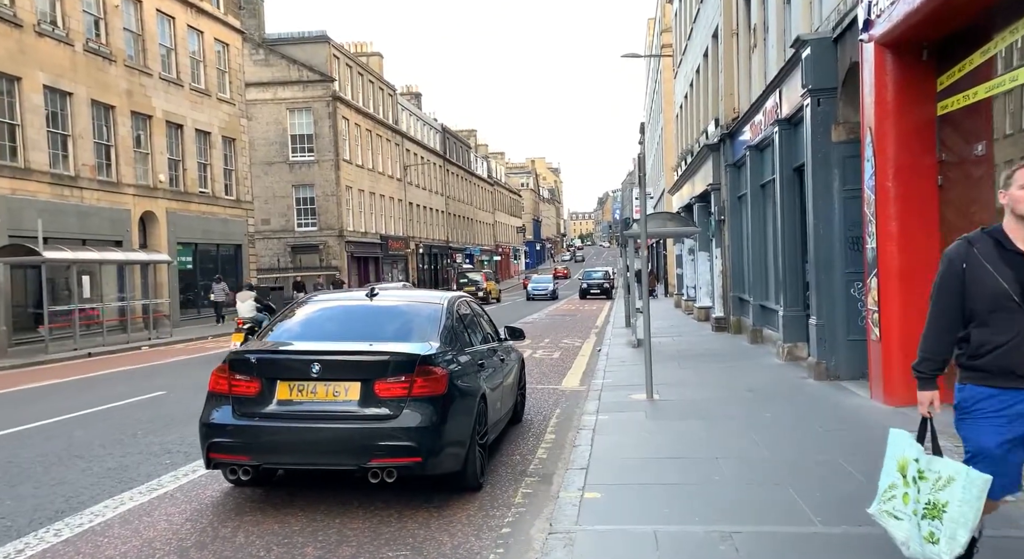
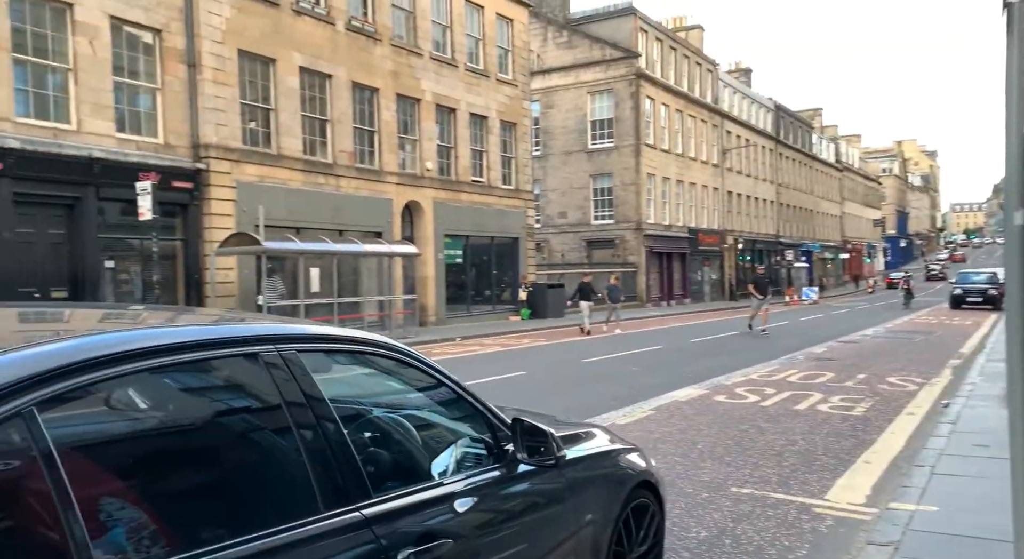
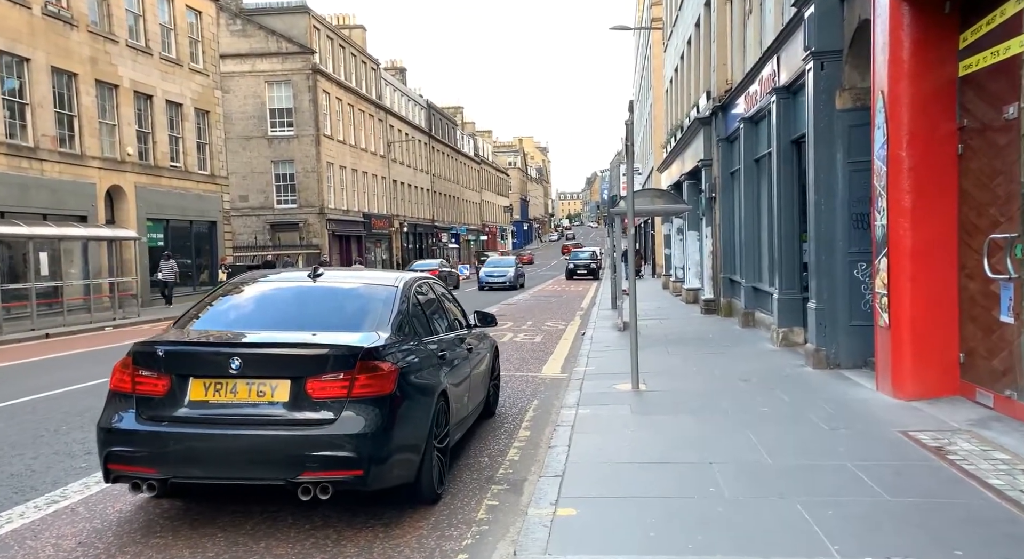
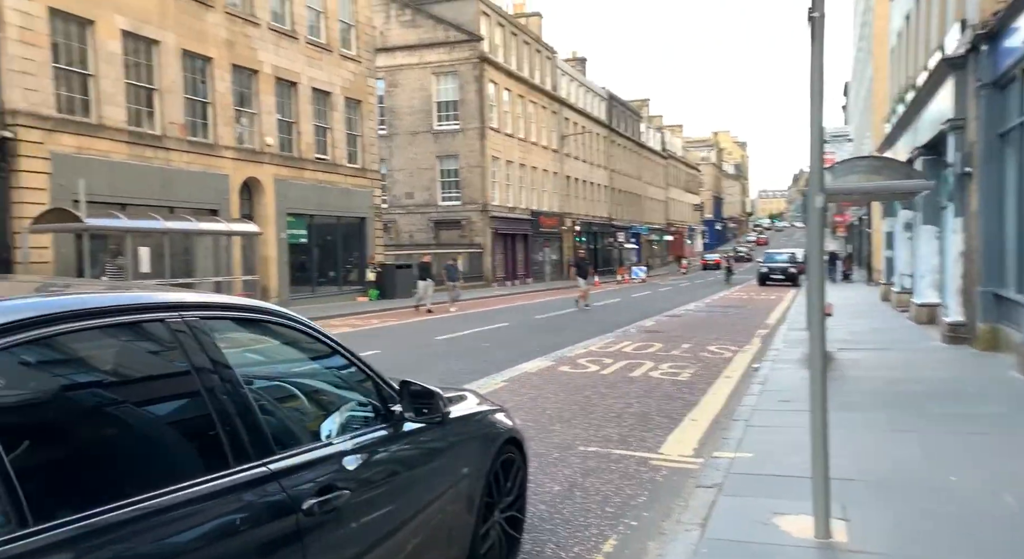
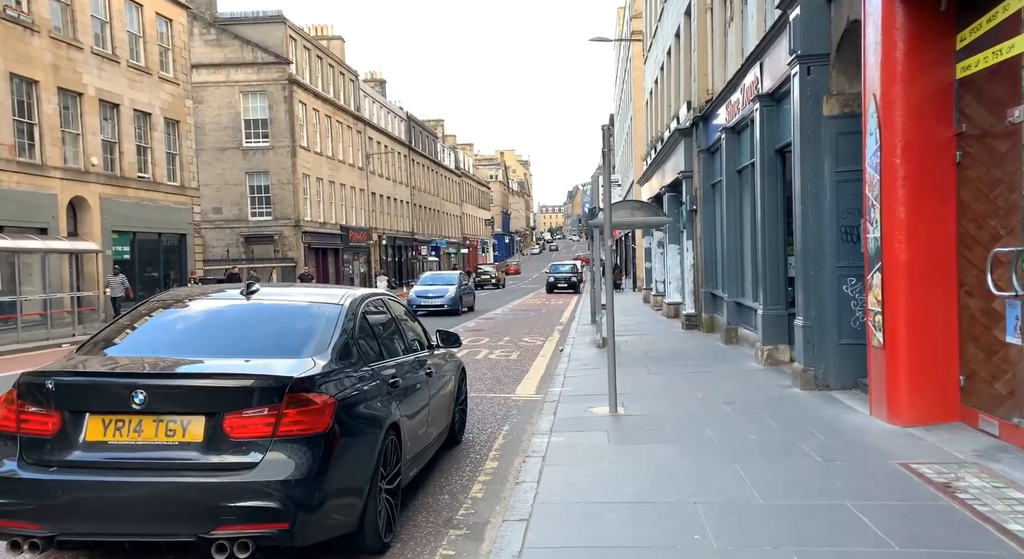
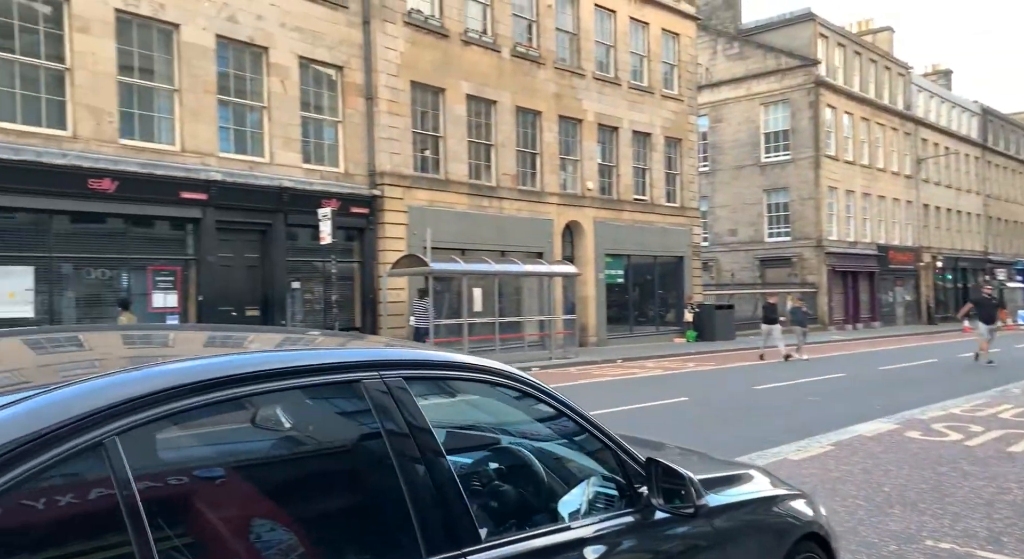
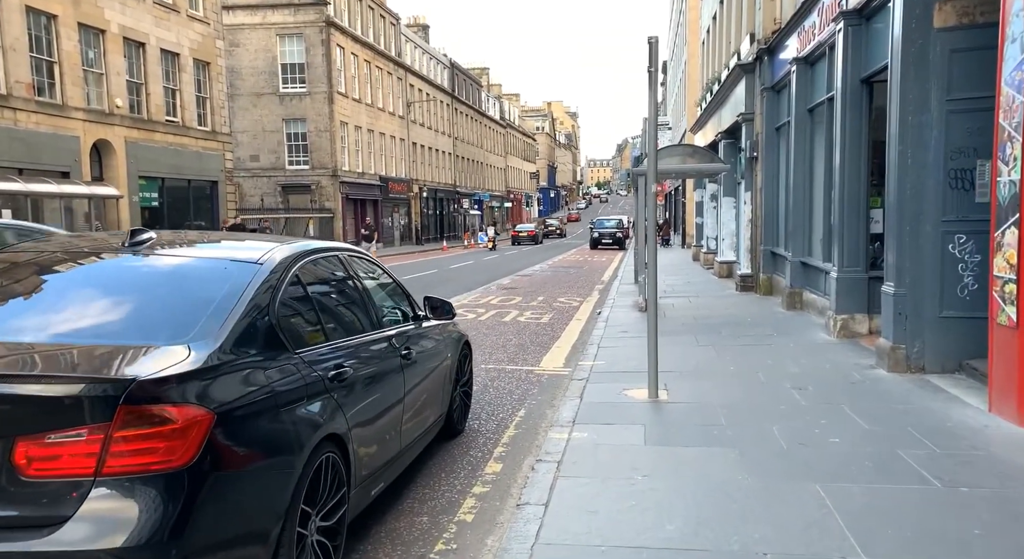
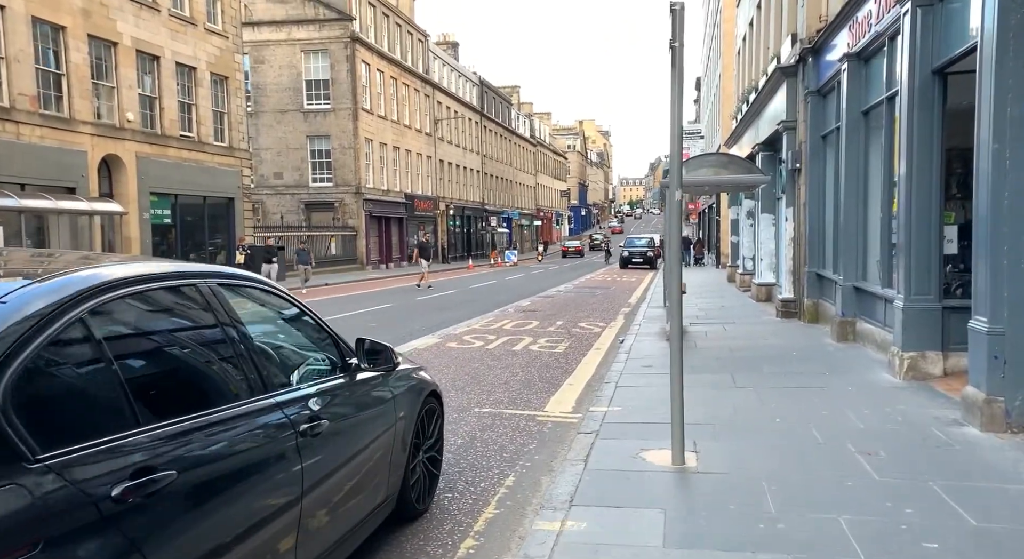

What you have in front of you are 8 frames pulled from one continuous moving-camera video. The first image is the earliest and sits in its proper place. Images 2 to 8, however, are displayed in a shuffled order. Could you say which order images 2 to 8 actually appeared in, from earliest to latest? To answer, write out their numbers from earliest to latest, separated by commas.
3, 5, 7, 8, 4, 2, 6
